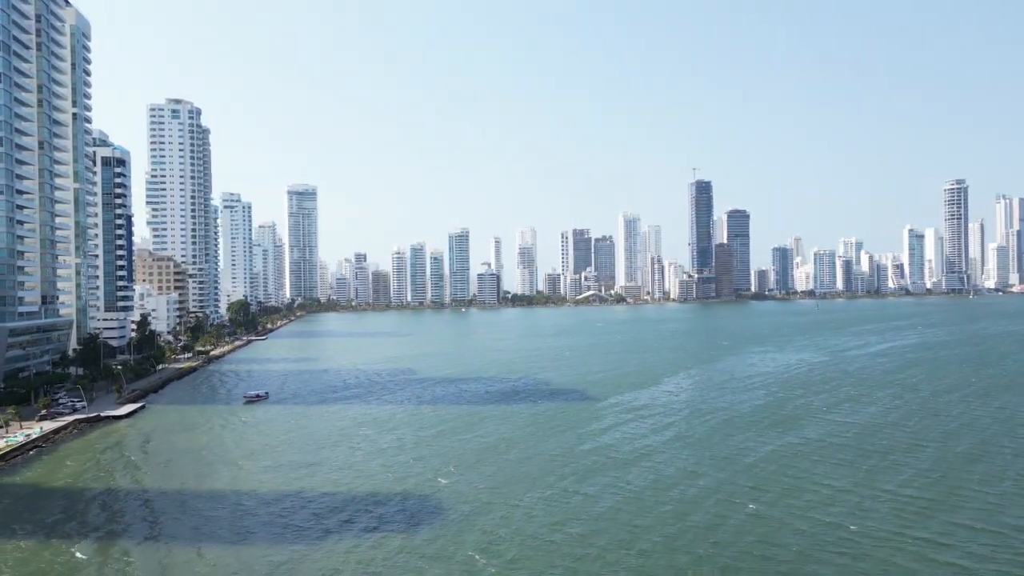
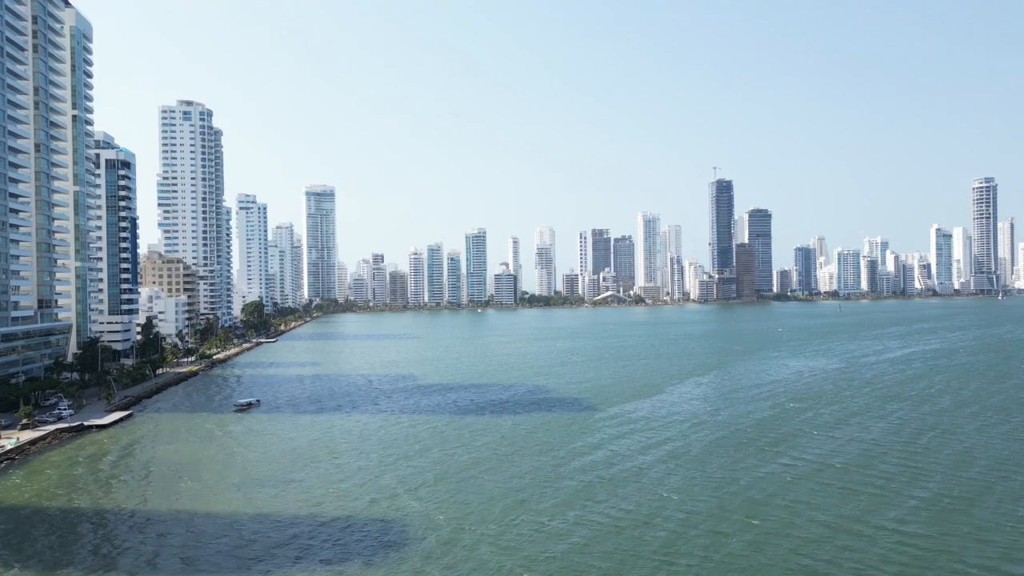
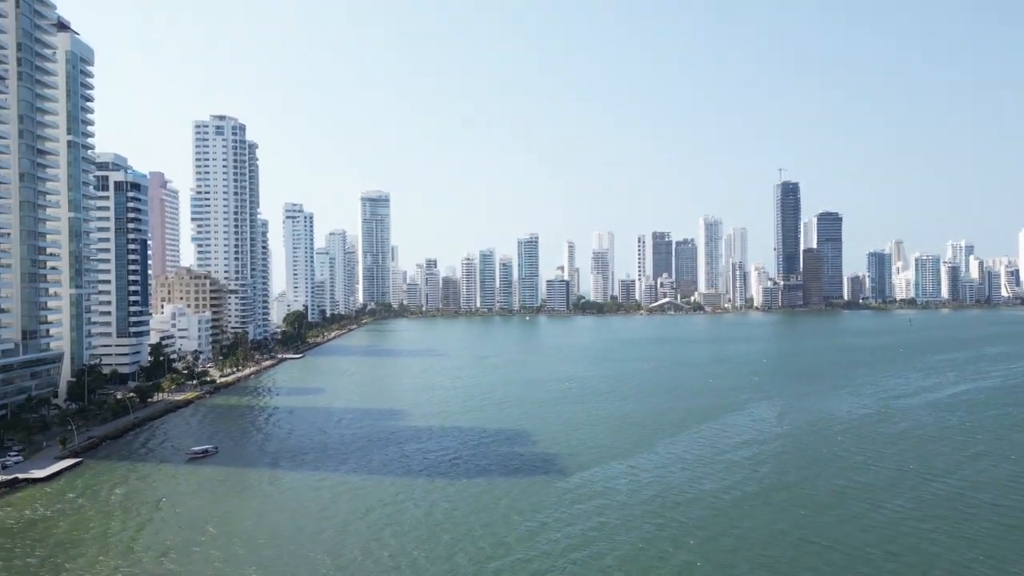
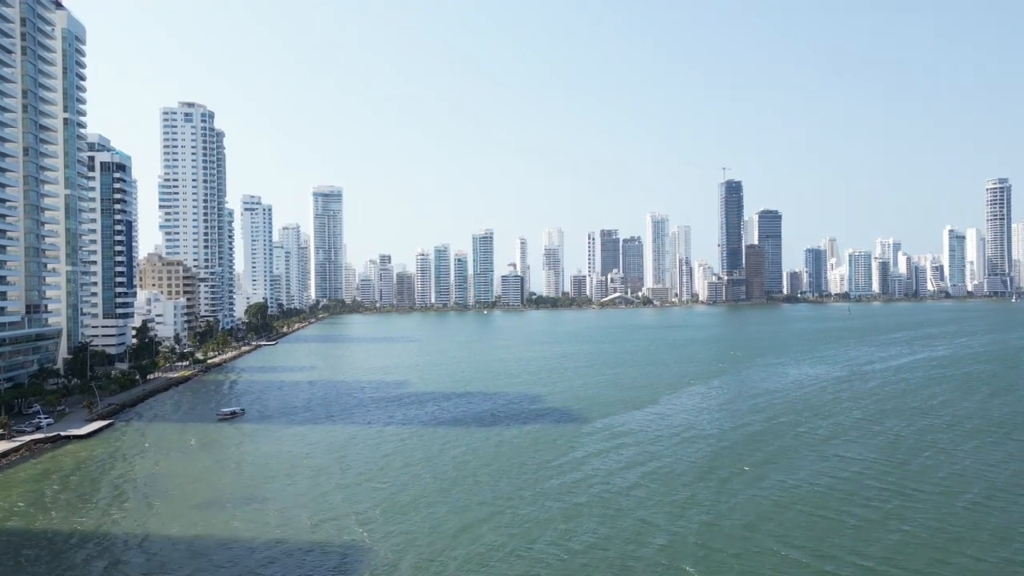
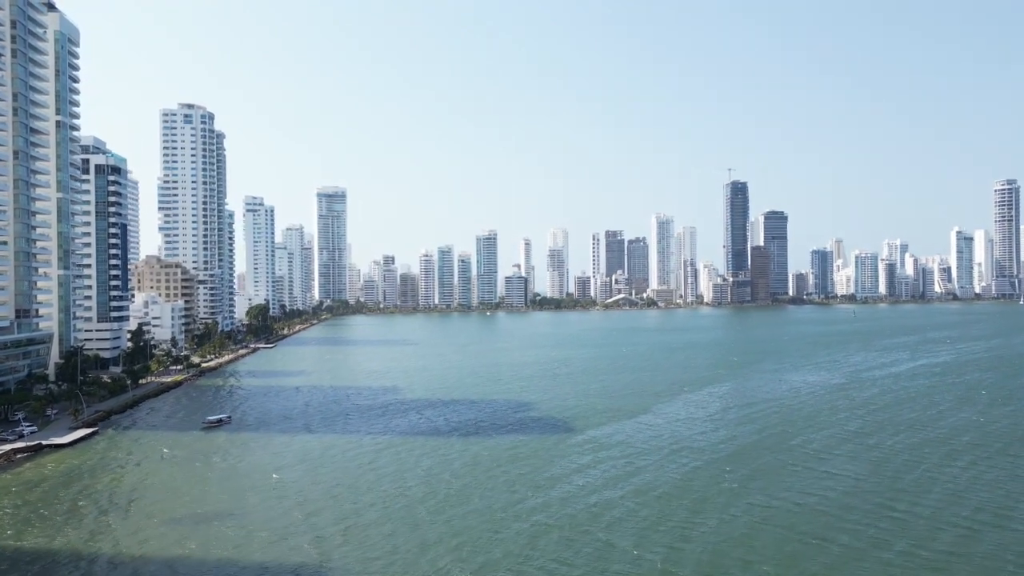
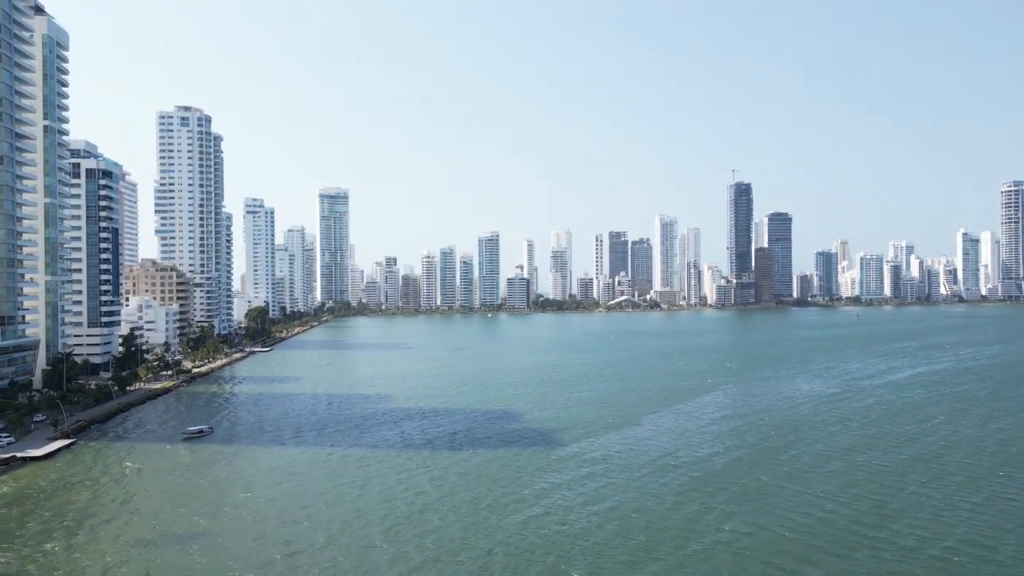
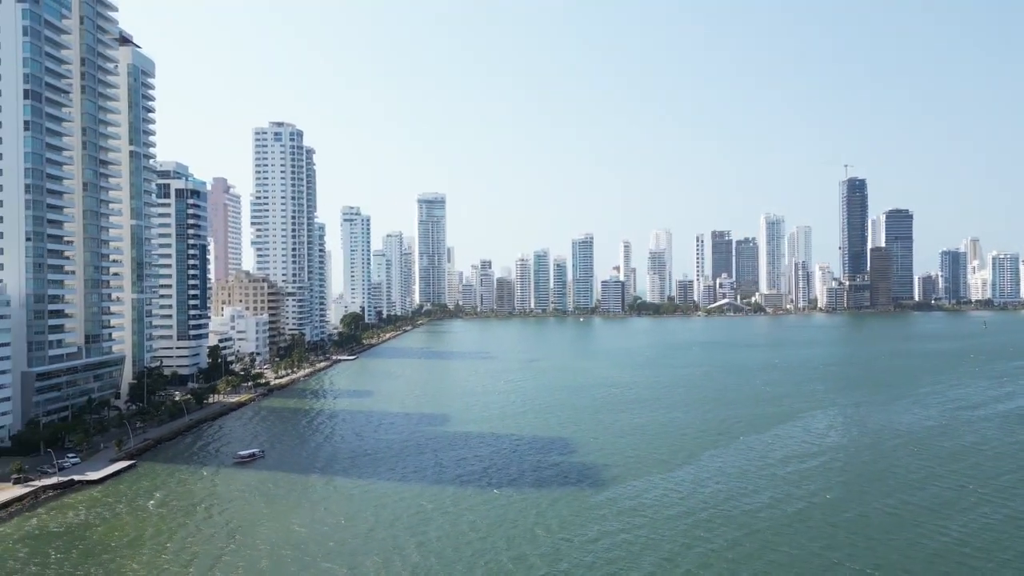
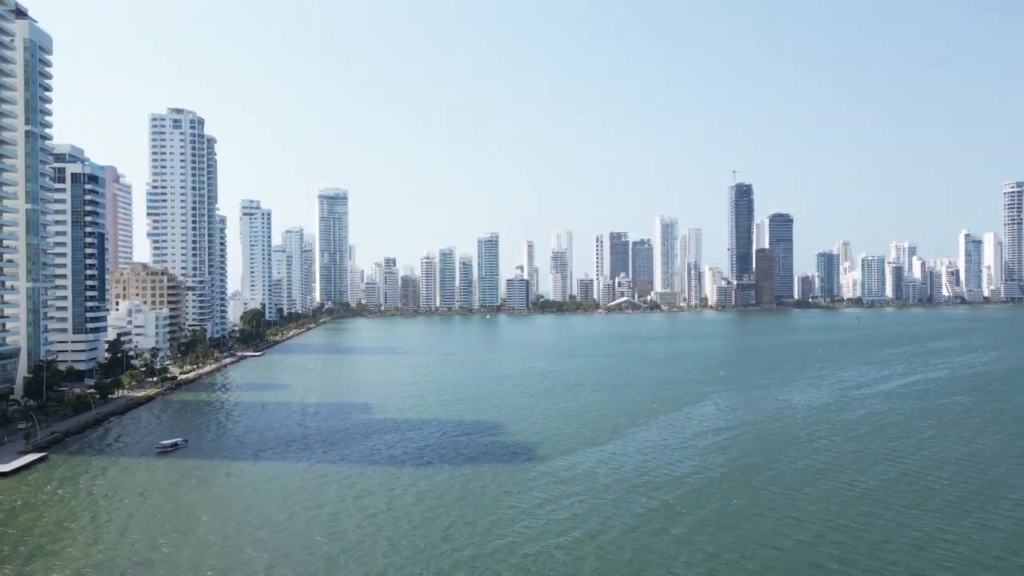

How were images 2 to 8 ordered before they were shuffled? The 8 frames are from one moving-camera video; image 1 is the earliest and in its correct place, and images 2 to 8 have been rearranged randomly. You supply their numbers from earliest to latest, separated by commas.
2, 4, 5, 6, 8, 3, 7
